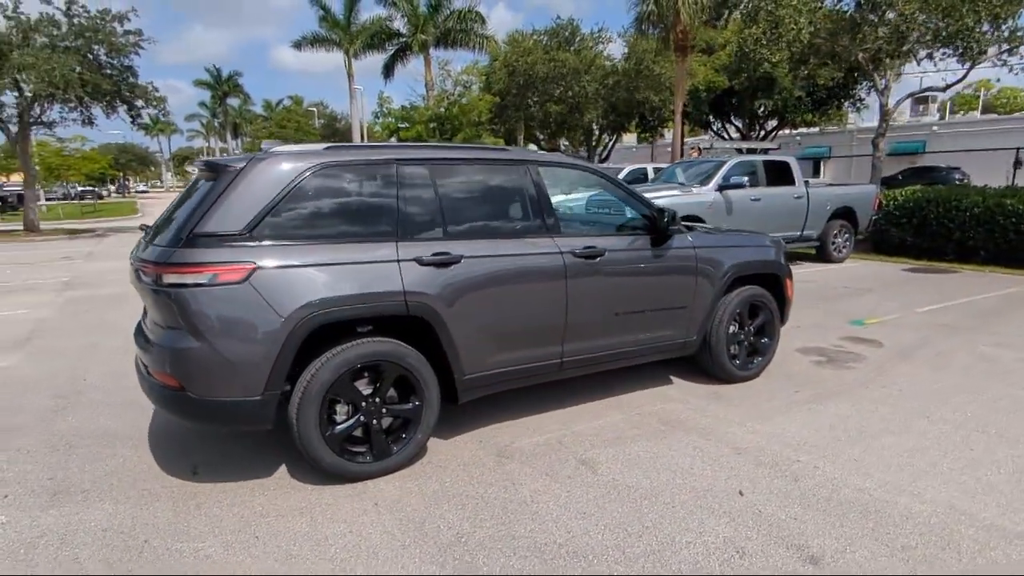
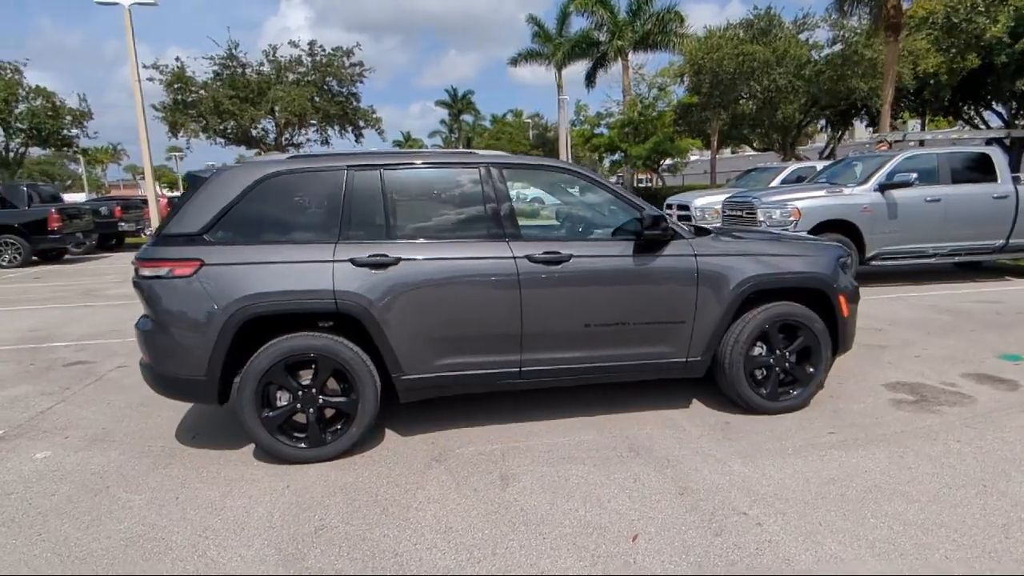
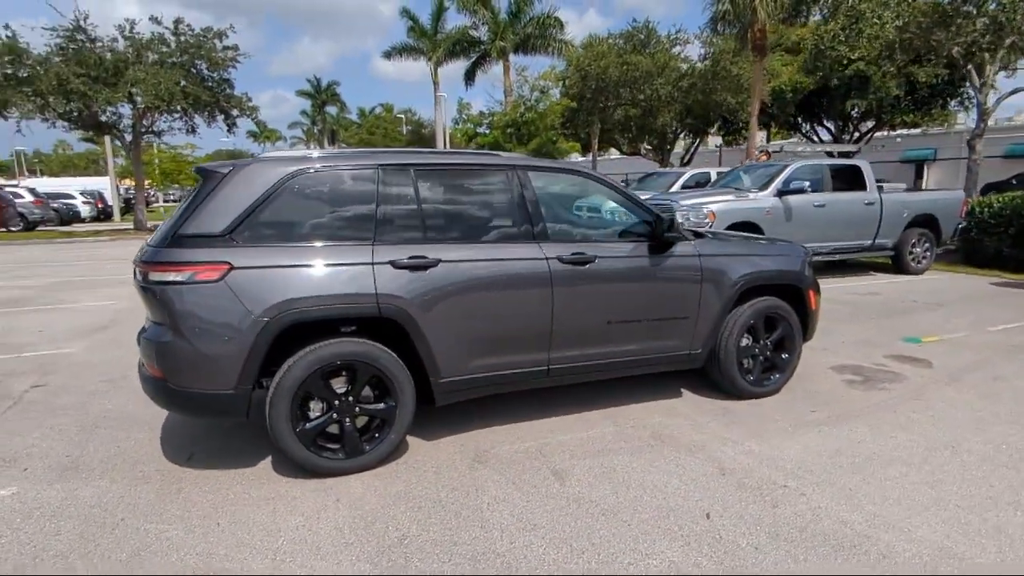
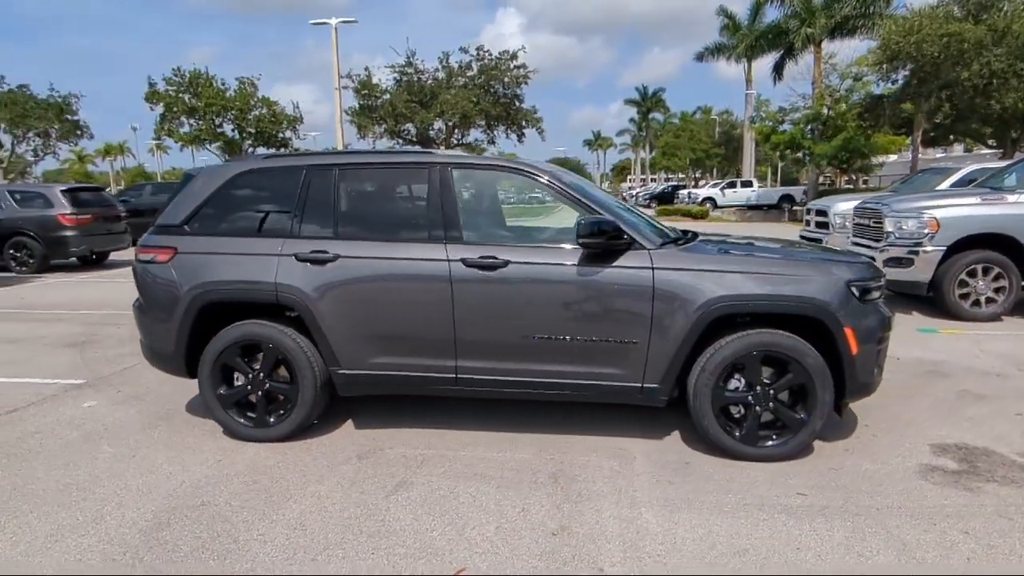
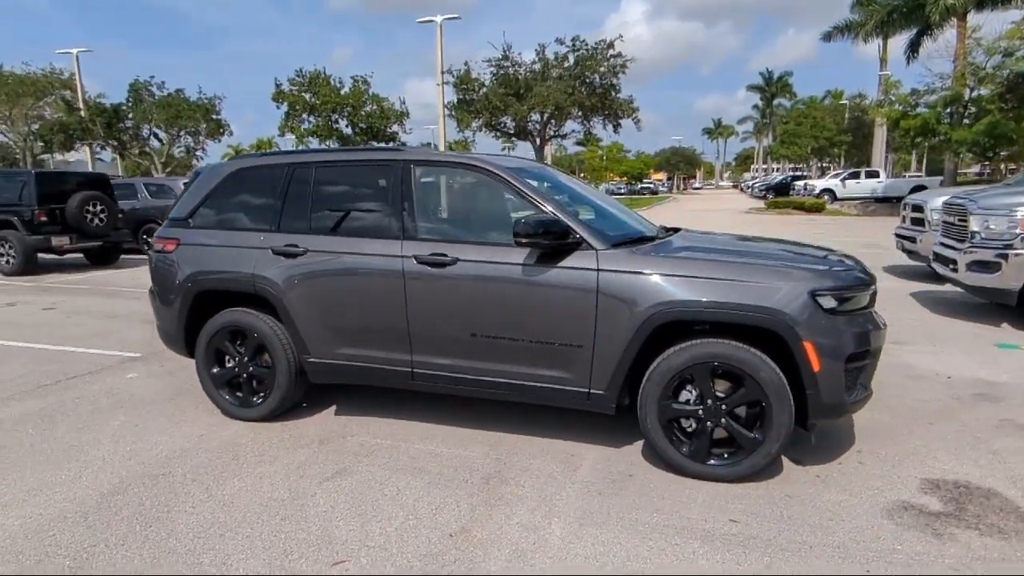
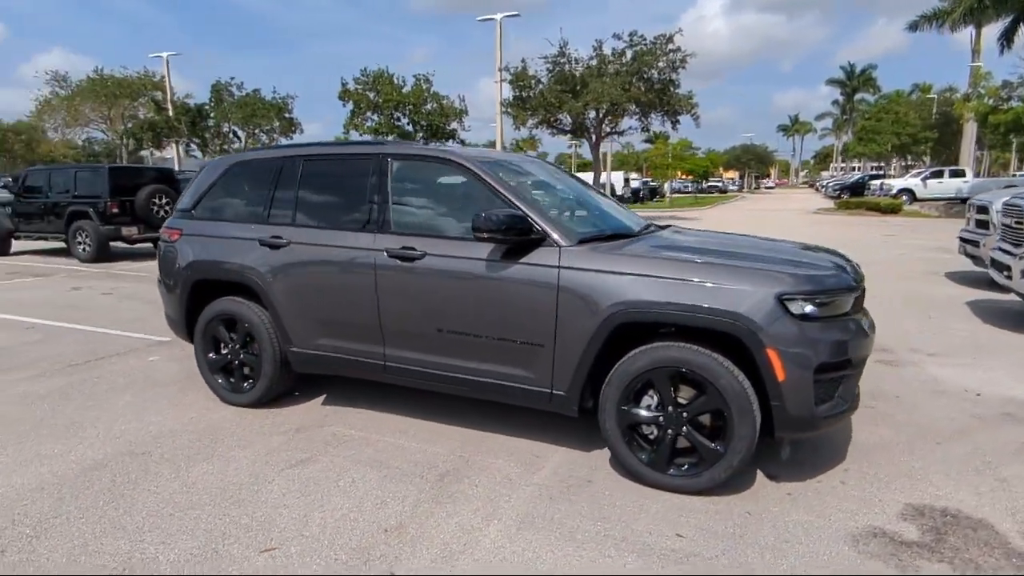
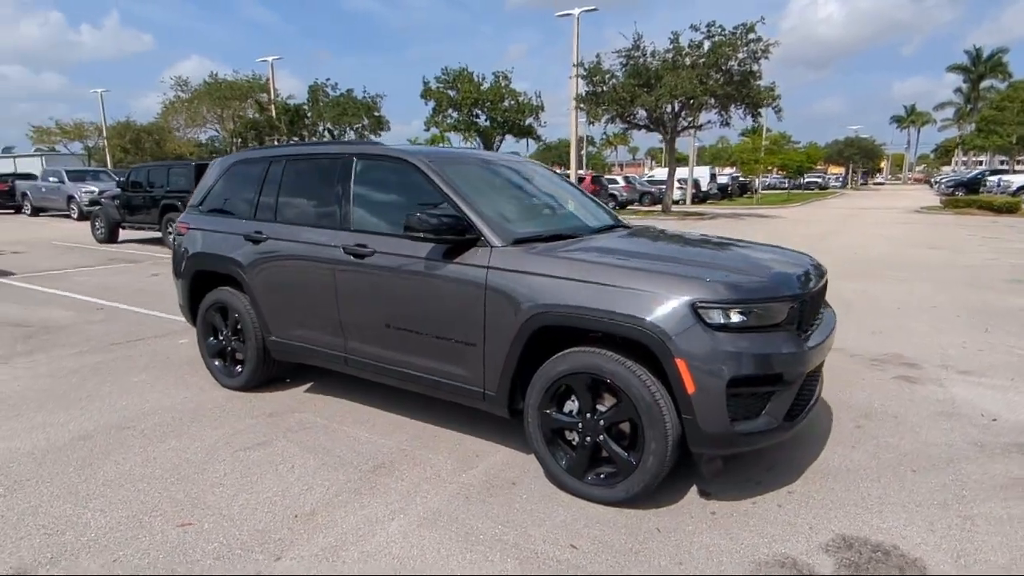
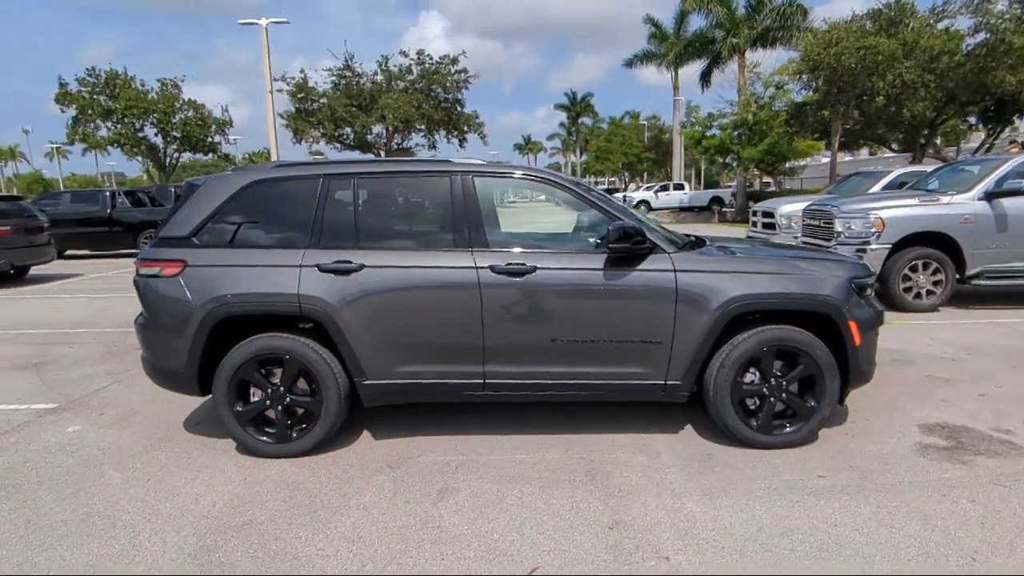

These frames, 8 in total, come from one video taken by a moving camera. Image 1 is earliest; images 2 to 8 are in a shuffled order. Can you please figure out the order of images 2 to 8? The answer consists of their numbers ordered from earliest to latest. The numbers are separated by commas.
3, 2, 8, 4, 5, 6, 7
